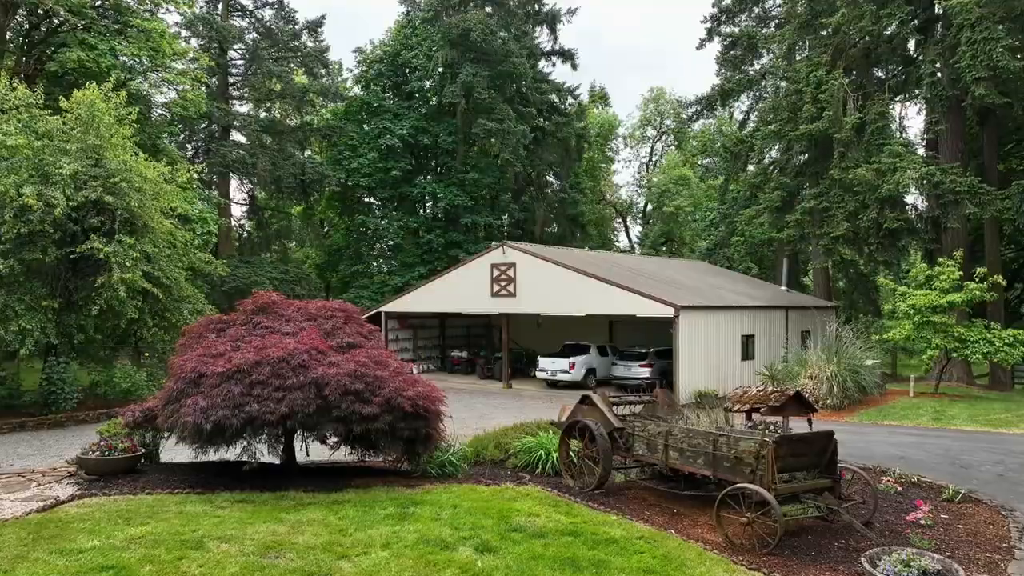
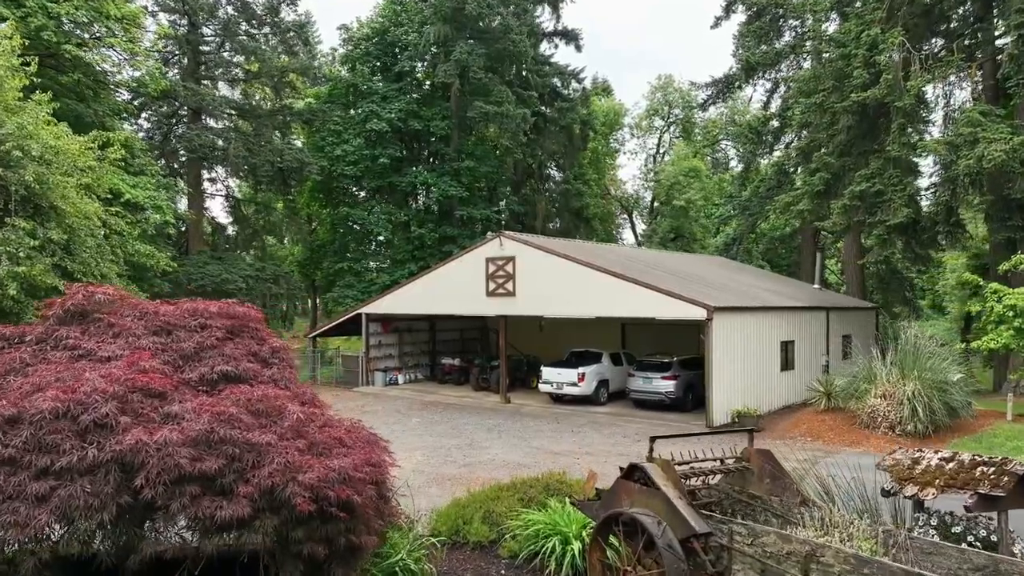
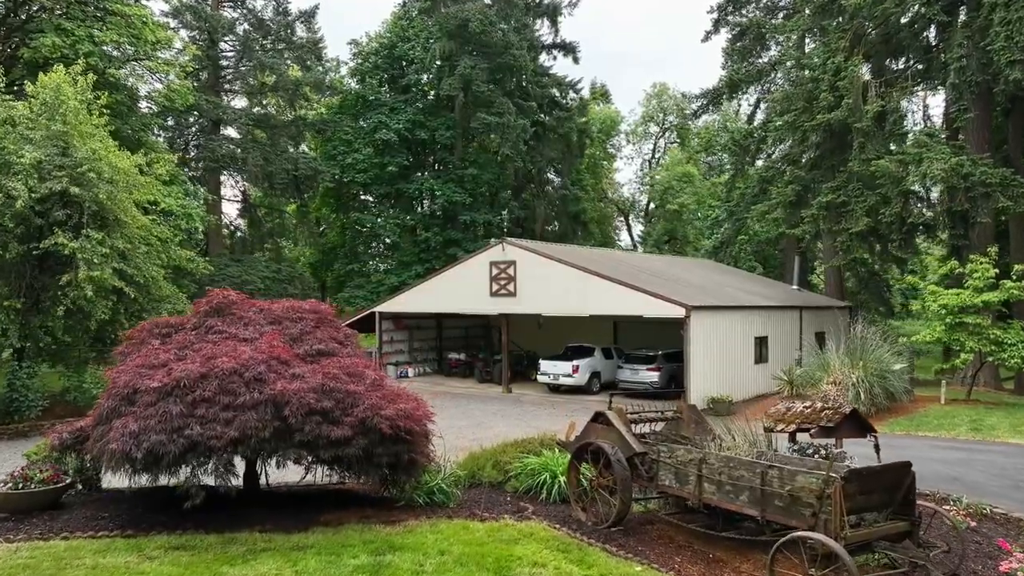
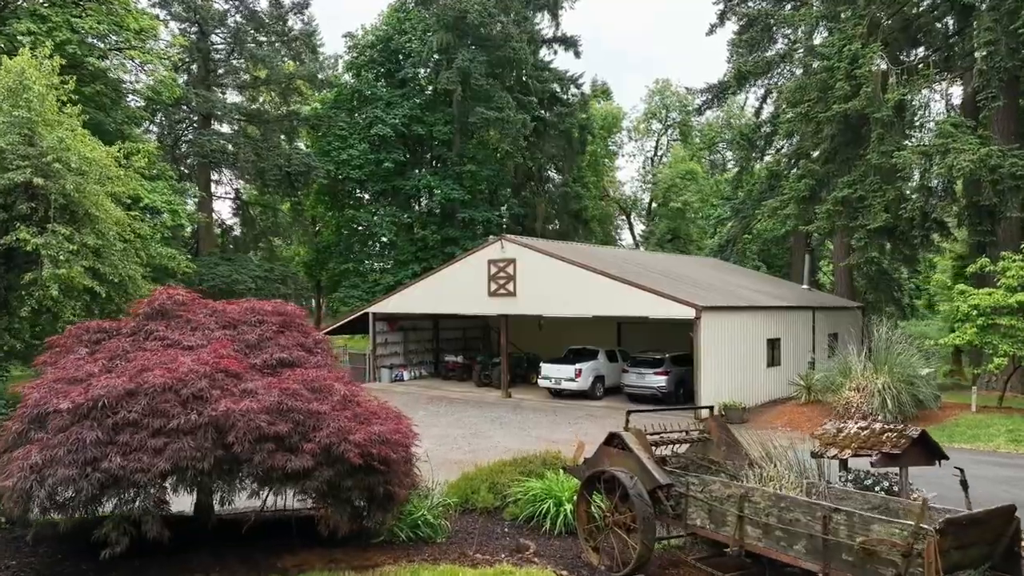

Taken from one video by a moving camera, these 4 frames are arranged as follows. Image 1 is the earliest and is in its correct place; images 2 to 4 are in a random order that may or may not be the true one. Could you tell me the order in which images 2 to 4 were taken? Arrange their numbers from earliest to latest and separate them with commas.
3, 4, 2
